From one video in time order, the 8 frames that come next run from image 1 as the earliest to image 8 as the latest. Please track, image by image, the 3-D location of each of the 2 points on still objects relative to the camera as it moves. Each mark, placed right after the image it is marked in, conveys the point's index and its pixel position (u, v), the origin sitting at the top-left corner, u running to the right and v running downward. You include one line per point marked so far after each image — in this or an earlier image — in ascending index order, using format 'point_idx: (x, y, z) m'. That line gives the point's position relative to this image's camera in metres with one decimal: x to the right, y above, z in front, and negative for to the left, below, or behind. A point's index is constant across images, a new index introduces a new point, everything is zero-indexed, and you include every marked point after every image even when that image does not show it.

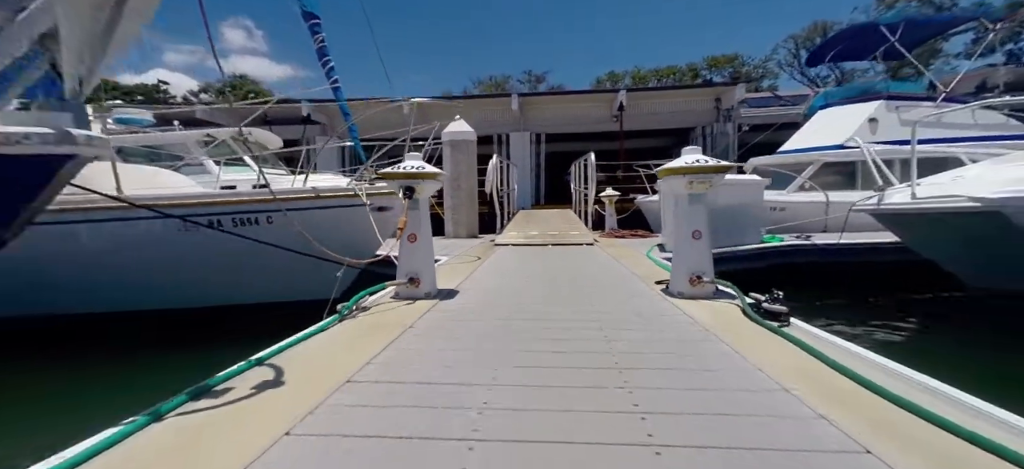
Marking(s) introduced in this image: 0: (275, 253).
0: (-3.3, -0.3, +5.8) m
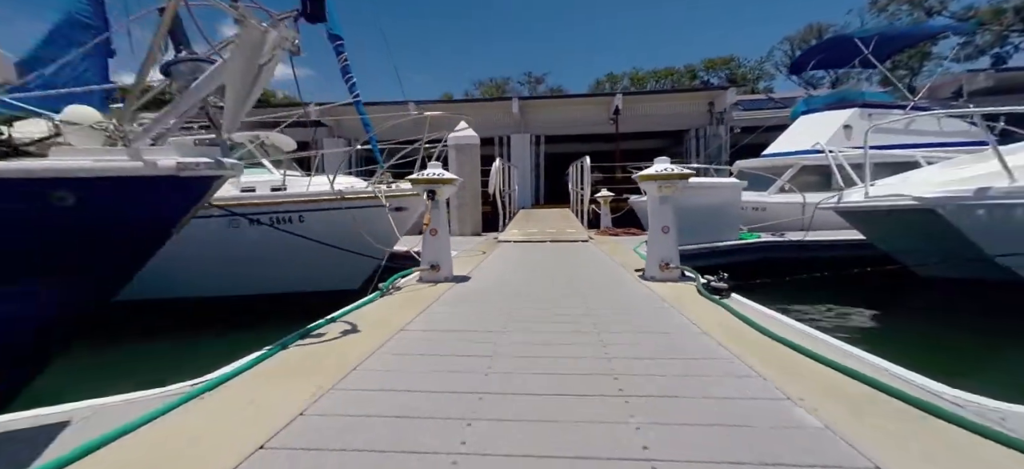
0: (-3.2, -0.2, +6.7) m
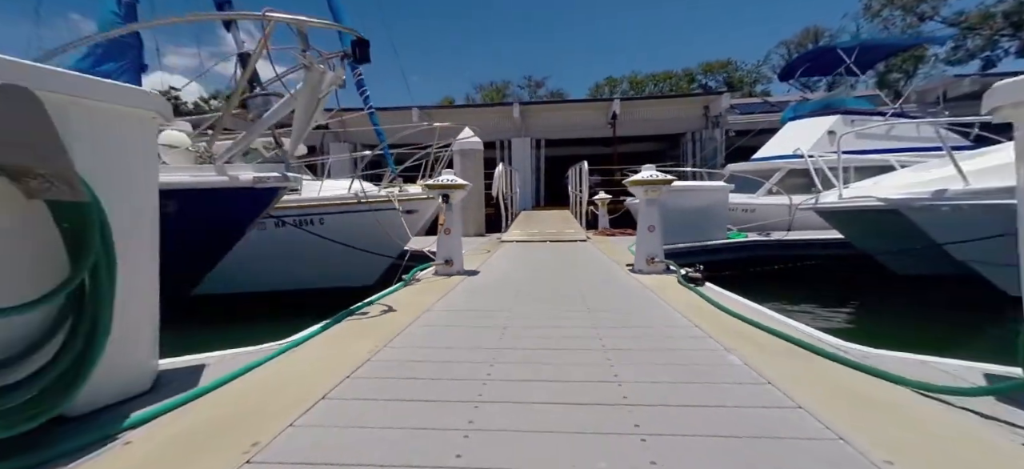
0: (-3.2, -0.2, +7.3) m
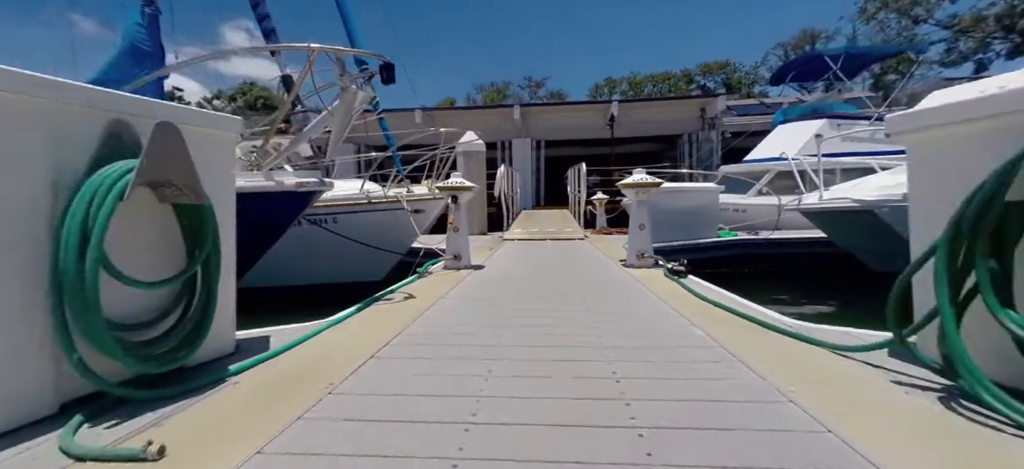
0: (-3.1, -0.2, +7.8) m
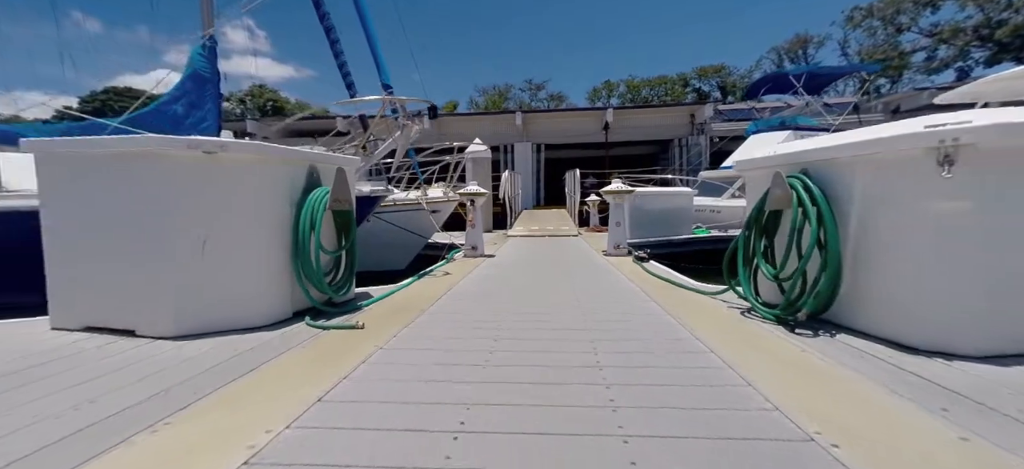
0: (-3.0, -0.1, +9.4) m
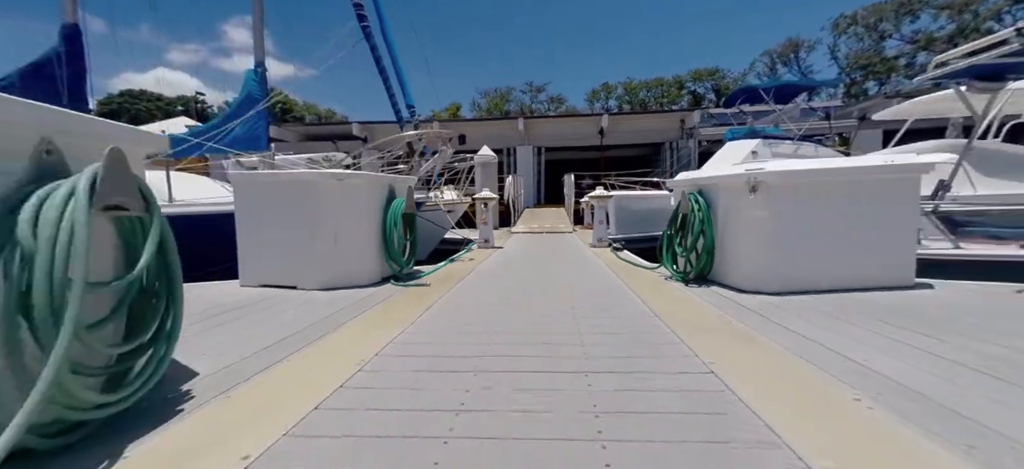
0: (-2.9, 0.0, +11.4) m
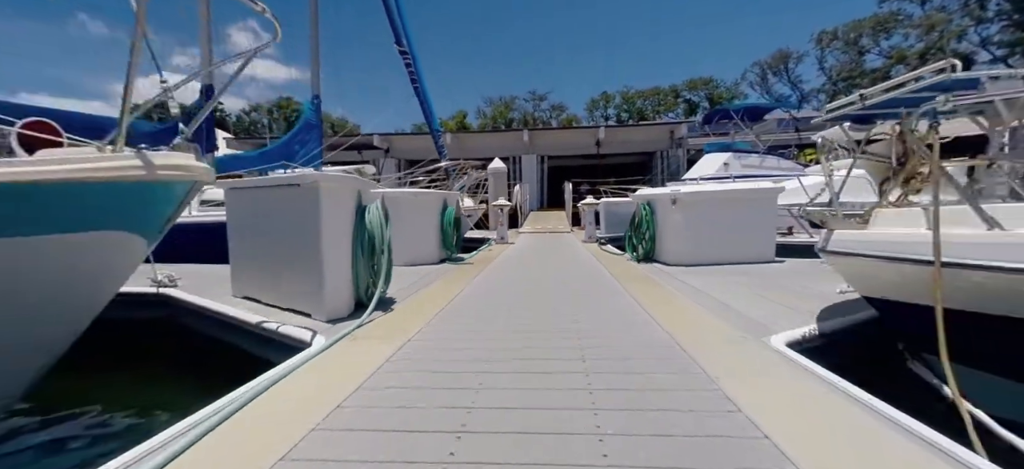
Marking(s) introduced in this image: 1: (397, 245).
0: (-2.6, 0.0, +14.0) m
1: (-2.0, -0.2, +7.4) m
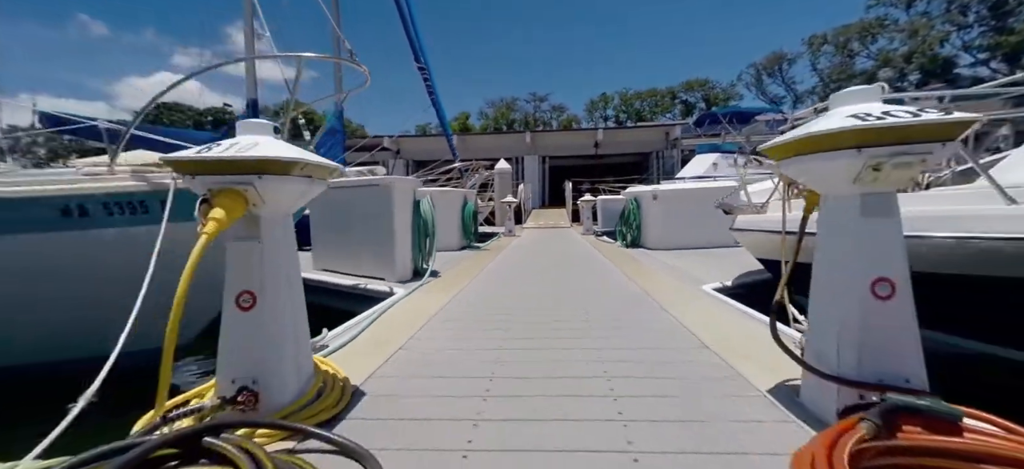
0: (-2.4, +0.2, +15.5) m
1: (-1.8, 0.0, +8.9) m
